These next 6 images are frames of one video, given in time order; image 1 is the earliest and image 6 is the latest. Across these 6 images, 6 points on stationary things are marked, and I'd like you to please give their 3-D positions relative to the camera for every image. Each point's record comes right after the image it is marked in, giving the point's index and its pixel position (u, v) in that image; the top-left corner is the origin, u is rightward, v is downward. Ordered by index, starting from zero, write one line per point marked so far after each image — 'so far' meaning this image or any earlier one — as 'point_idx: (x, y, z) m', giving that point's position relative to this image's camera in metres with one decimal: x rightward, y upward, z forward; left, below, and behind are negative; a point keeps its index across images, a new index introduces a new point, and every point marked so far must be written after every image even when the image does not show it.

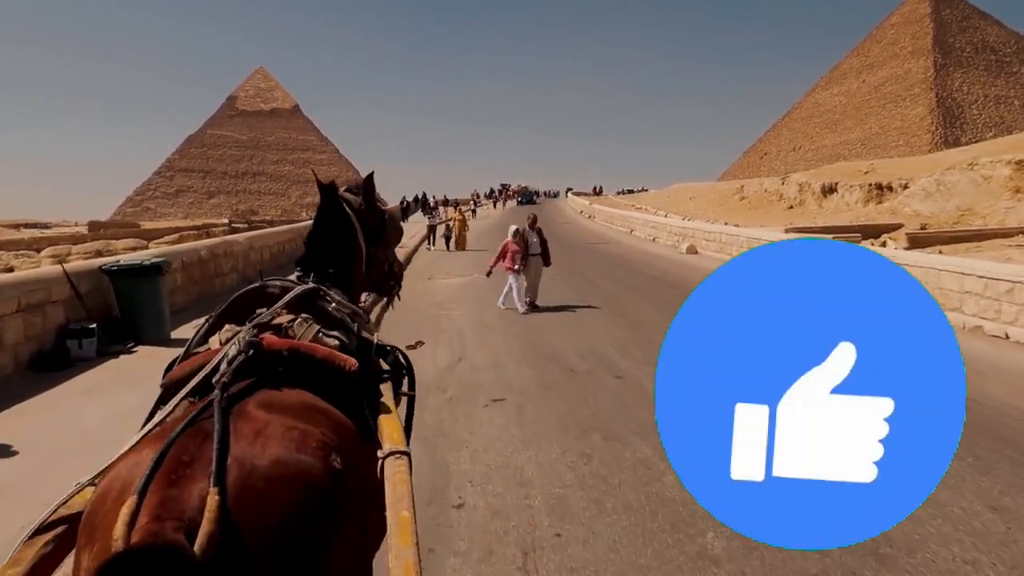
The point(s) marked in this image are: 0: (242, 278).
0: (-5.1, +0.2, +14.0) m
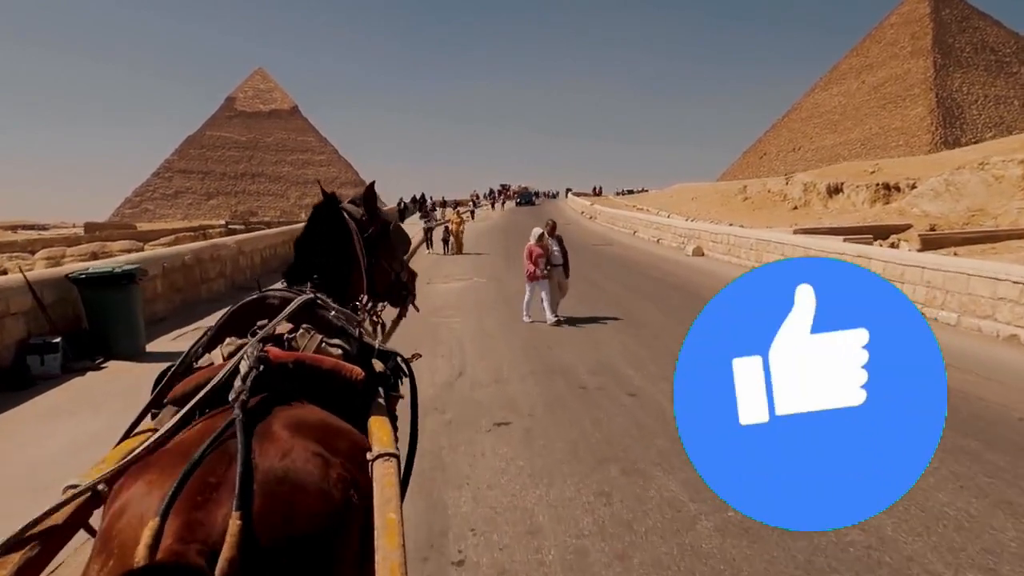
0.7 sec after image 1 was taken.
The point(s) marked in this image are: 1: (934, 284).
0: (-5.0, +0.1, +13.4) m
1: (+6.5, +0.1, +11.6) m
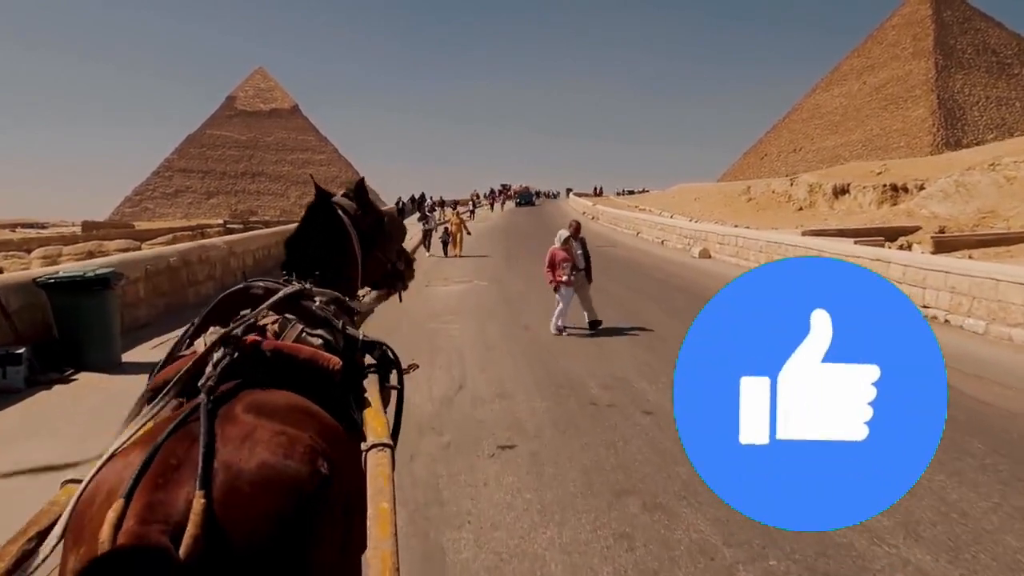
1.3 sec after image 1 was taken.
0: (-5.0, 0.0, +12.8) m
1: (+6.6, 0.0, +11.0) m
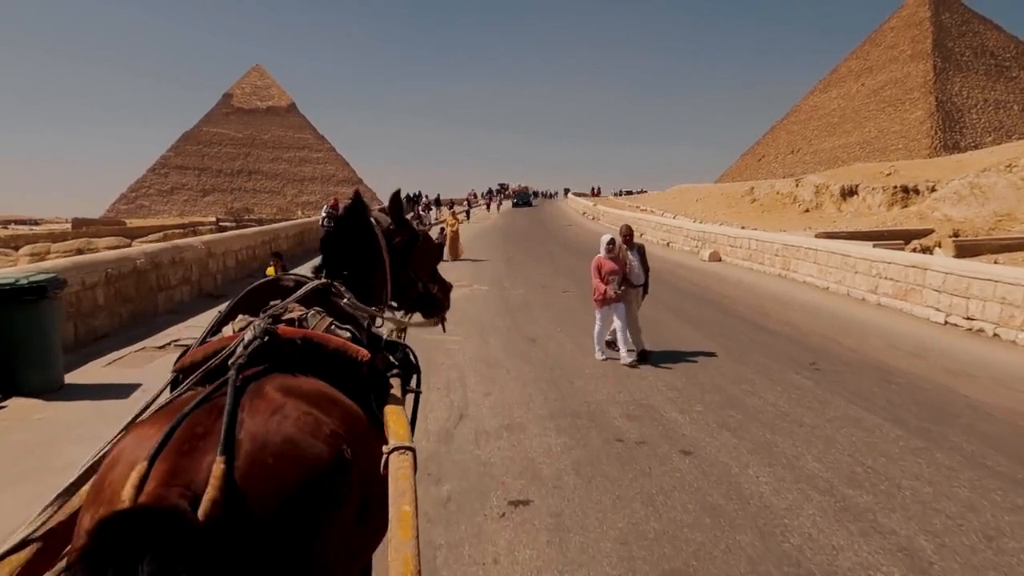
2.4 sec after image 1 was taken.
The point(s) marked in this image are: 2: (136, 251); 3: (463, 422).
0: (-4.9, 0.0, +11.7) m
1: (+6.6, -0.2, +10.0) m
2: (-4.8, +0.5, +9.5) m
3: (-0.4, -1.1, +6.0) m
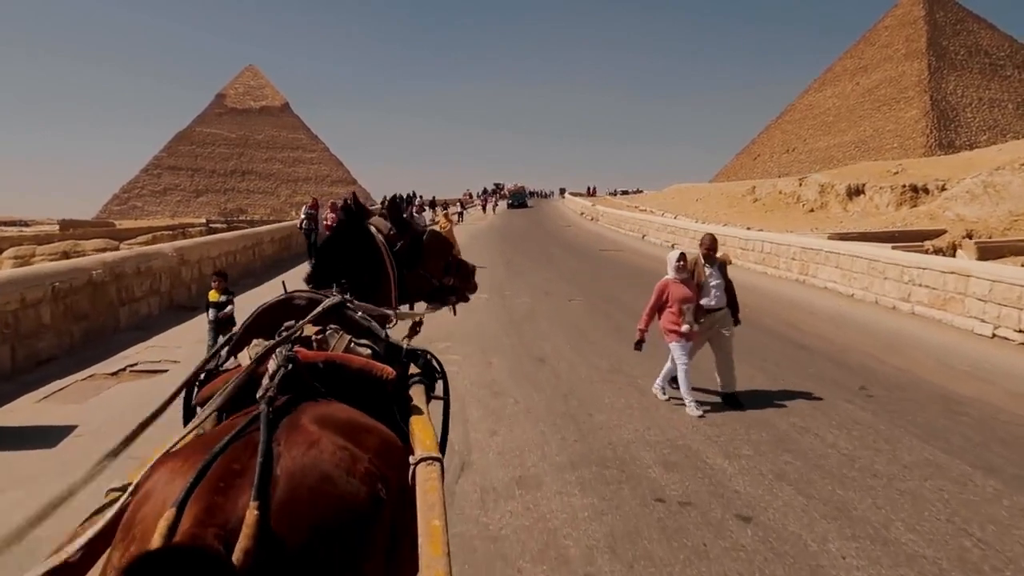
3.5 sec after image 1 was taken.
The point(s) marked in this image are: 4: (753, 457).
0: (-4.9, -0.2, +10.6) m
1: (+6.7, -0.3, +9.0) m
2: (-4.7, +0.3, +8.4) m
3: (-0.3, -1.2, +4.9) m
4: (+1.7, -1.2, +5.3) m
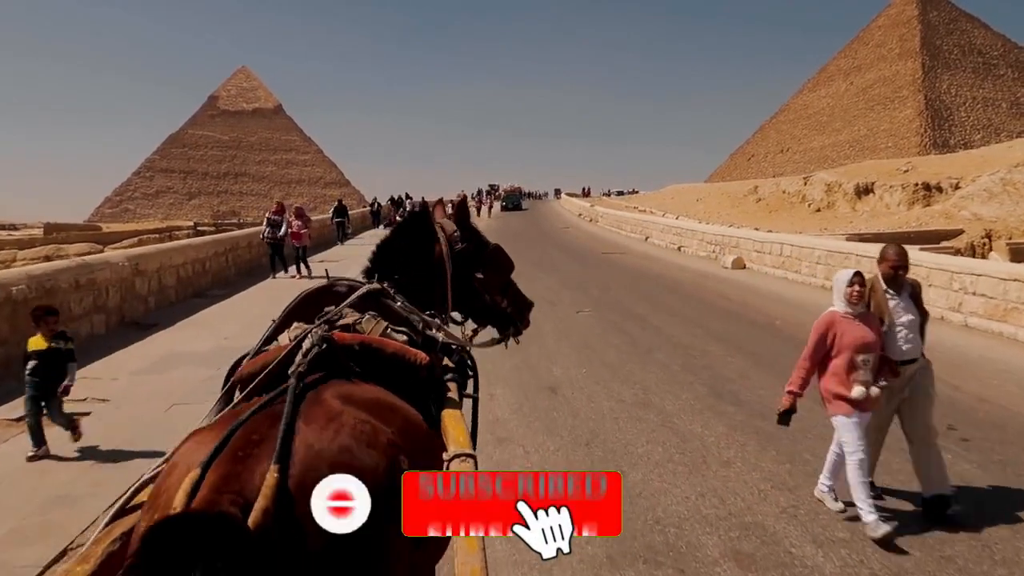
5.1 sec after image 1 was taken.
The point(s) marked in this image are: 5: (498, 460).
0: (-4.8, -0.4, +9.2) m
1: (+6.7, -0.4, +7.6) m
2: (-4.7, +0.1, +7.0) m
3: (-0.2, -1.4, +3.5) m
4: (+1.8, -1.3, +3.9) m
5: (0.0, -1.2, +5.0) m
